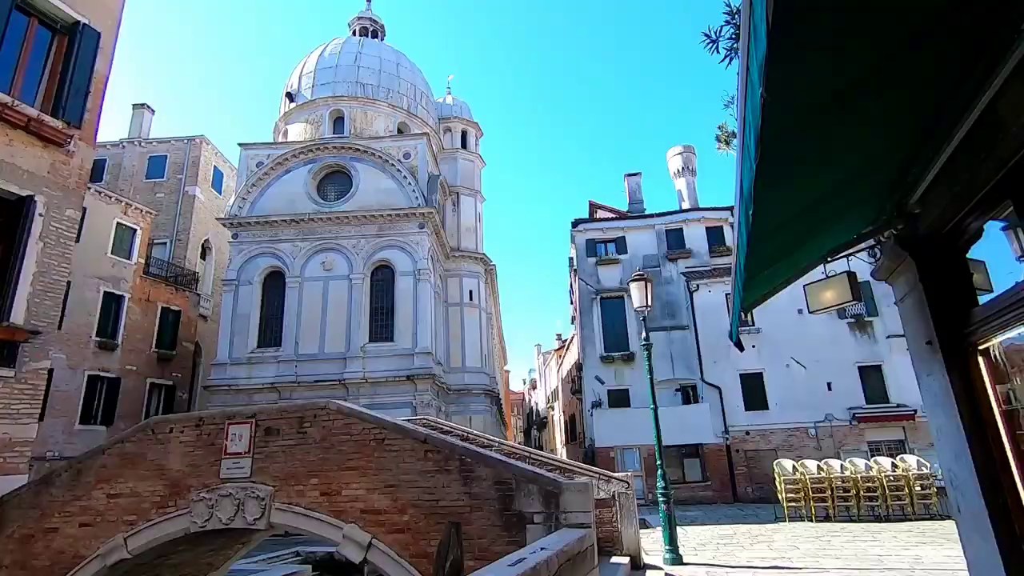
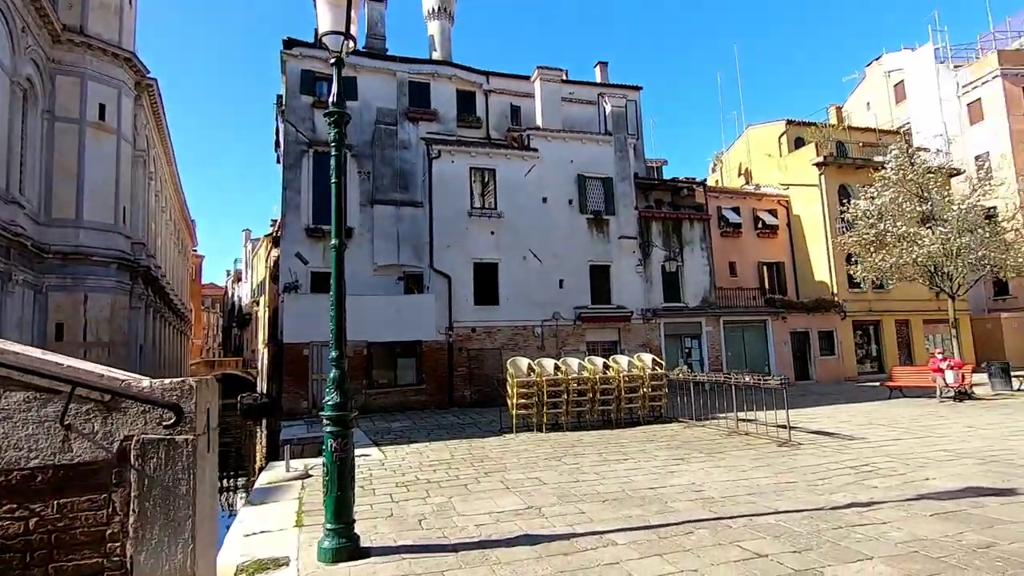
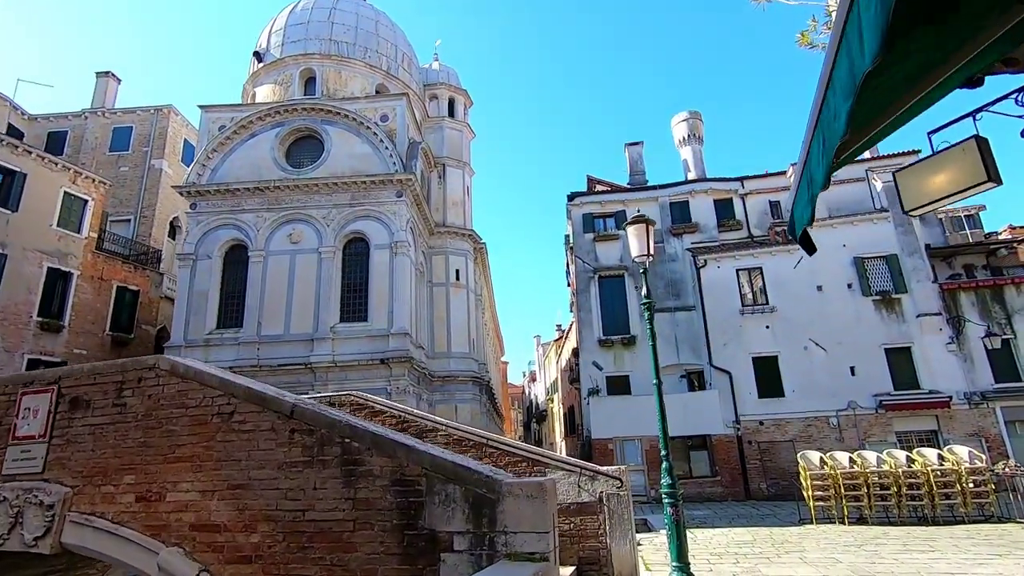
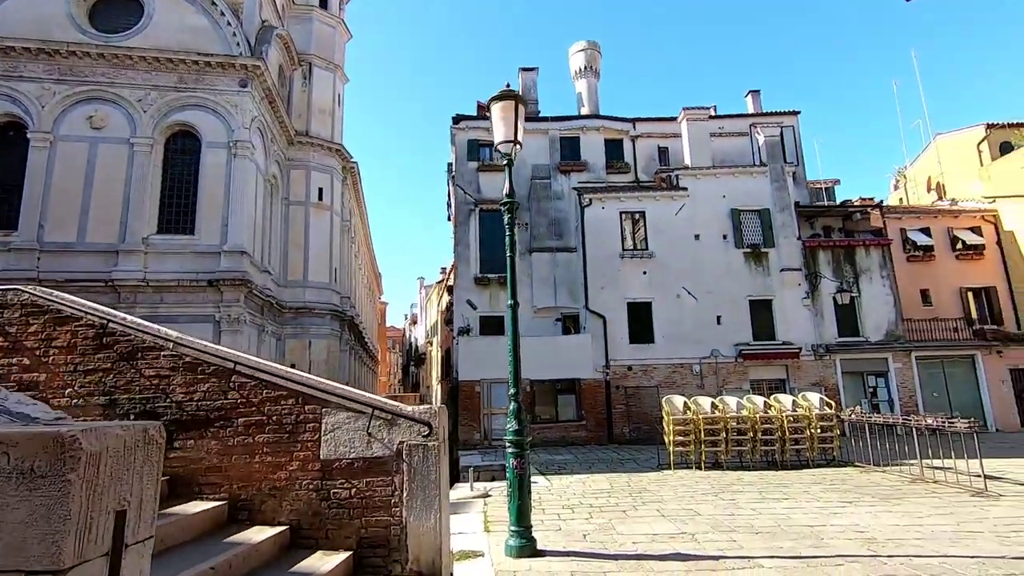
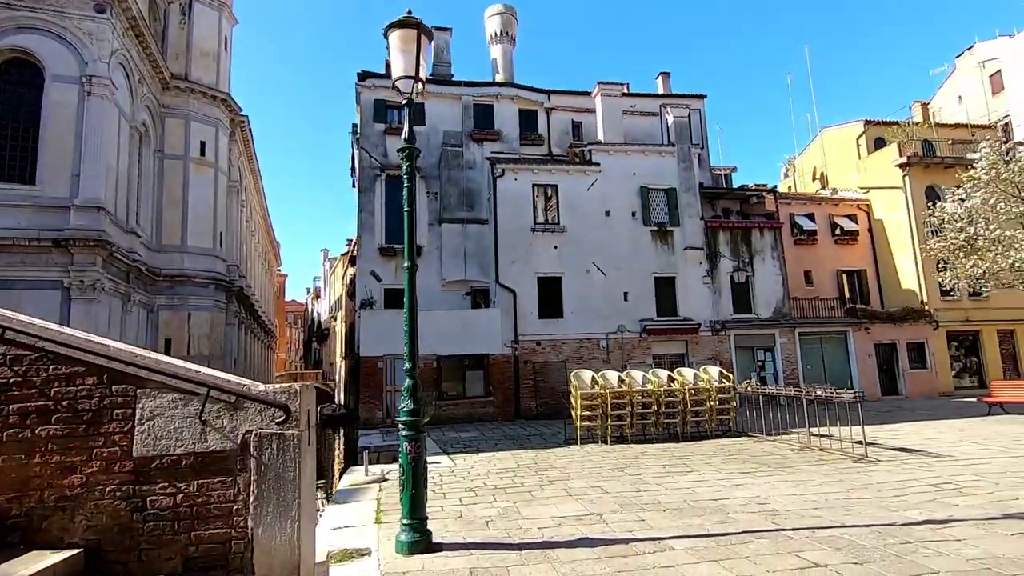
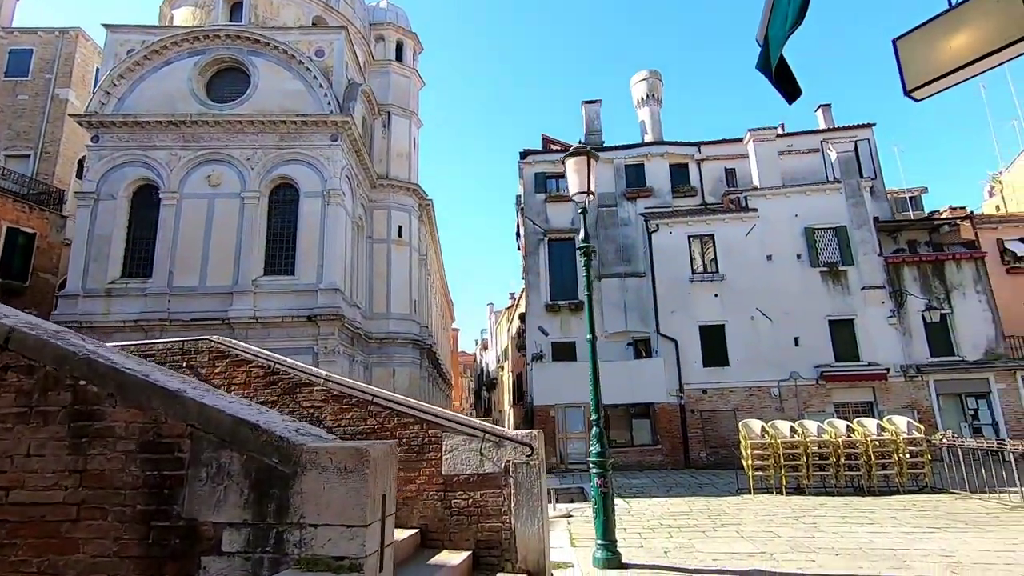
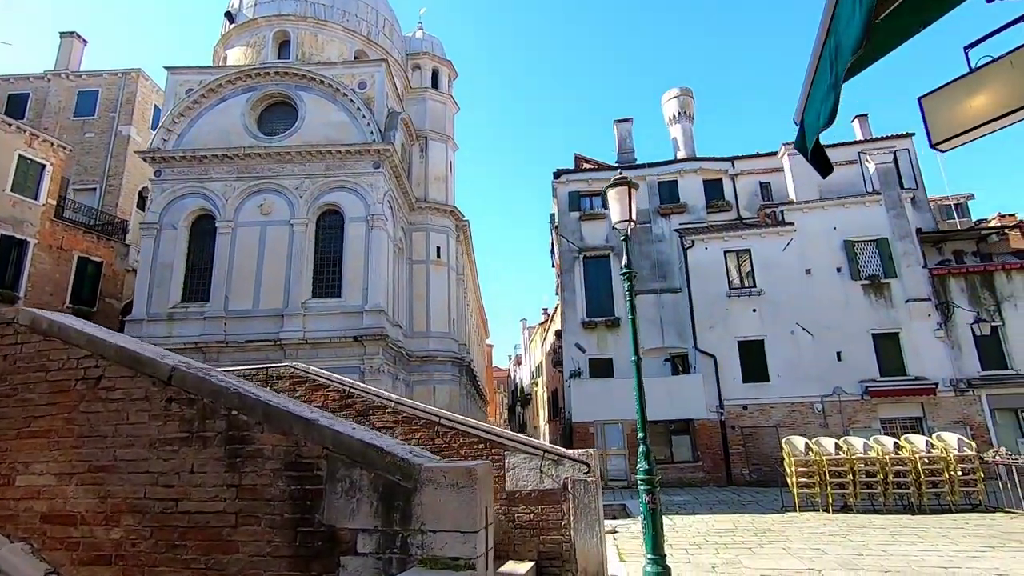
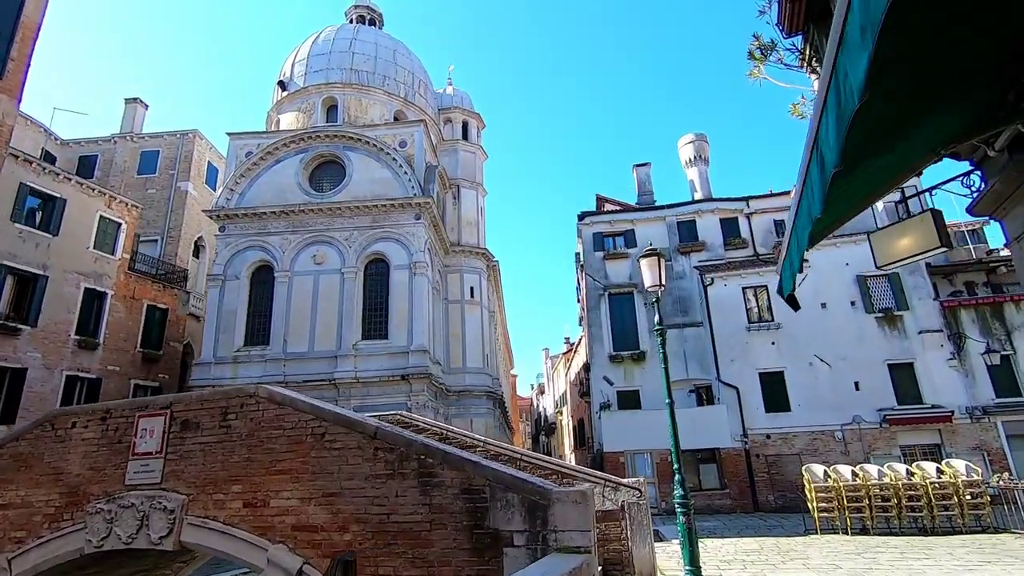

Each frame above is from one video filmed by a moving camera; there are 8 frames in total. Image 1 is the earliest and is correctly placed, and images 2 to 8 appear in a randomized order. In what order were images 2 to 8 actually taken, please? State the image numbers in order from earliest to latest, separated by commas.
8, 3, 7, 6, 4, 5, 2
